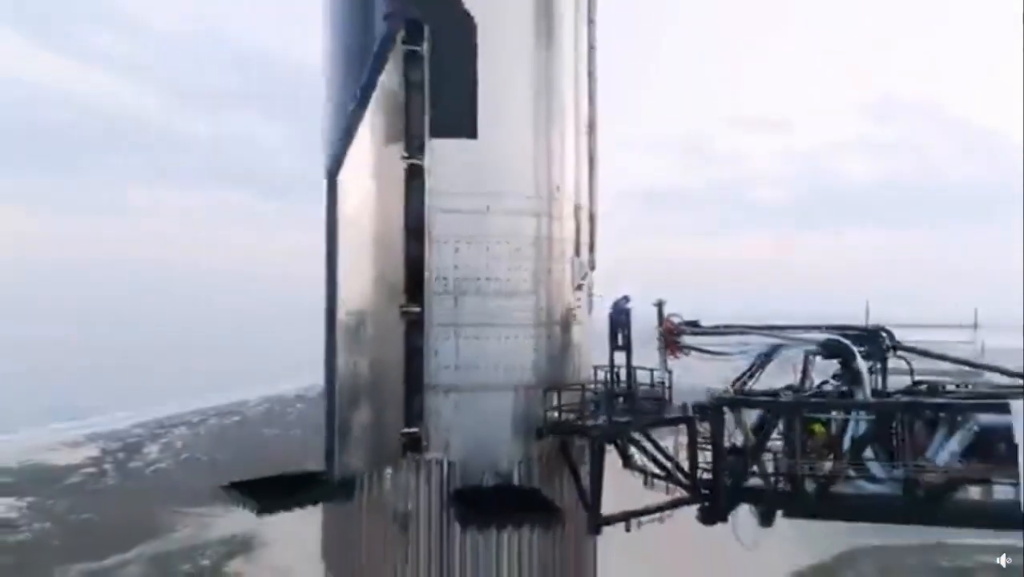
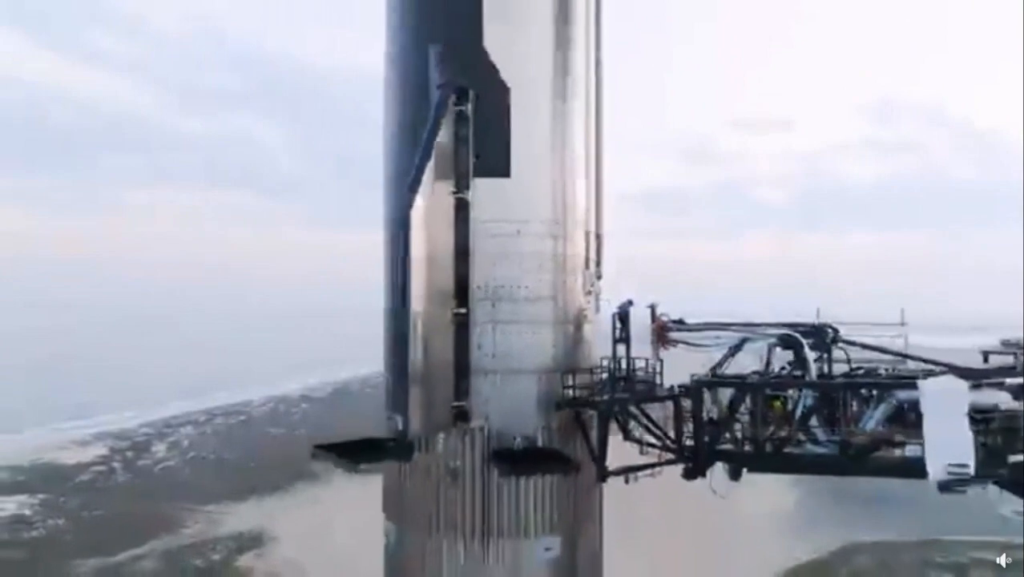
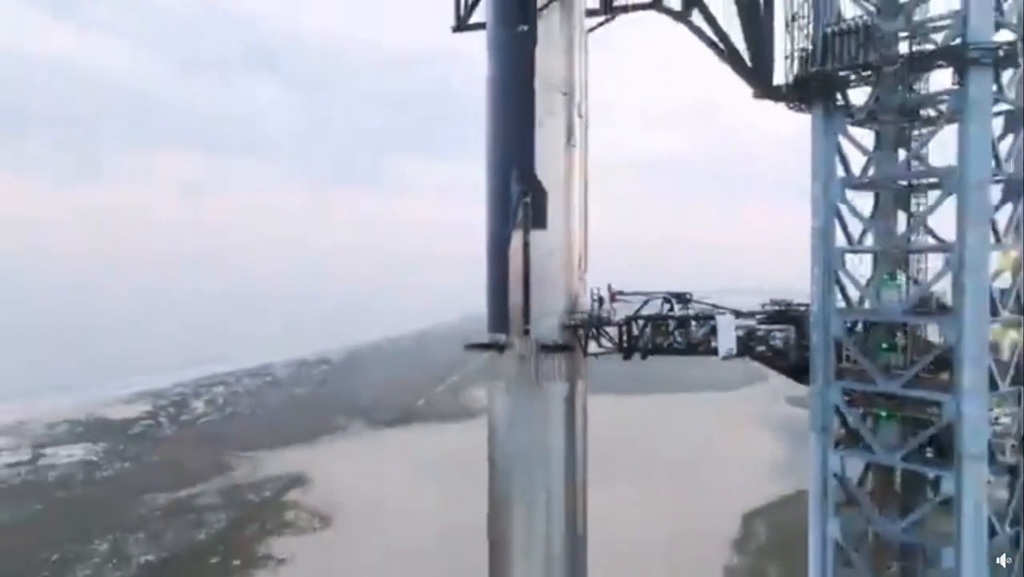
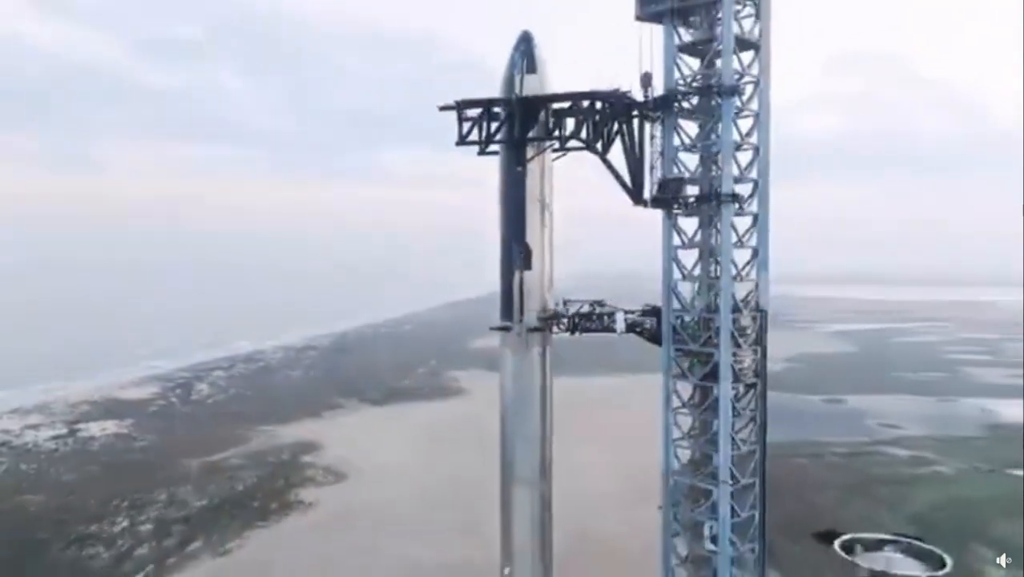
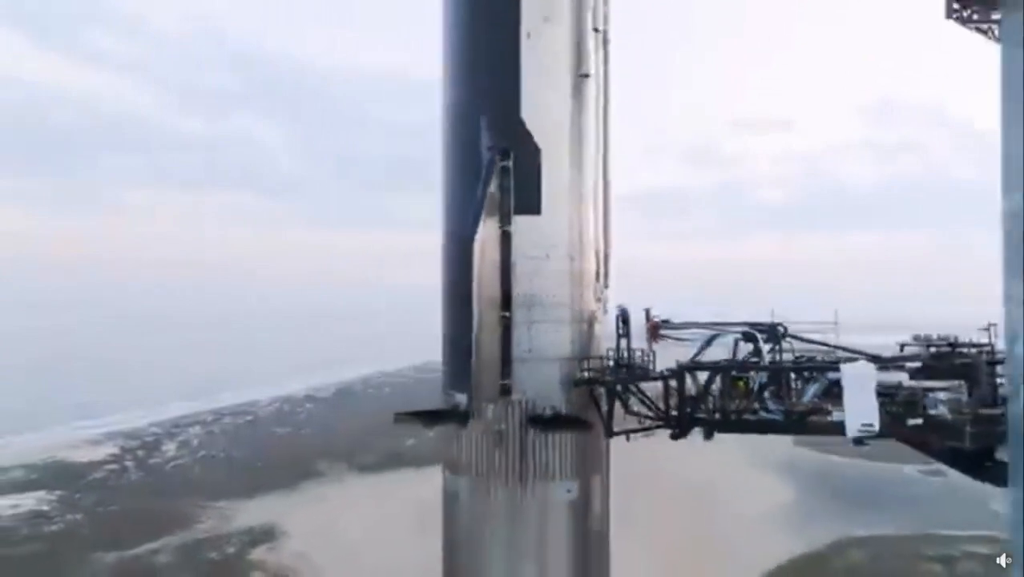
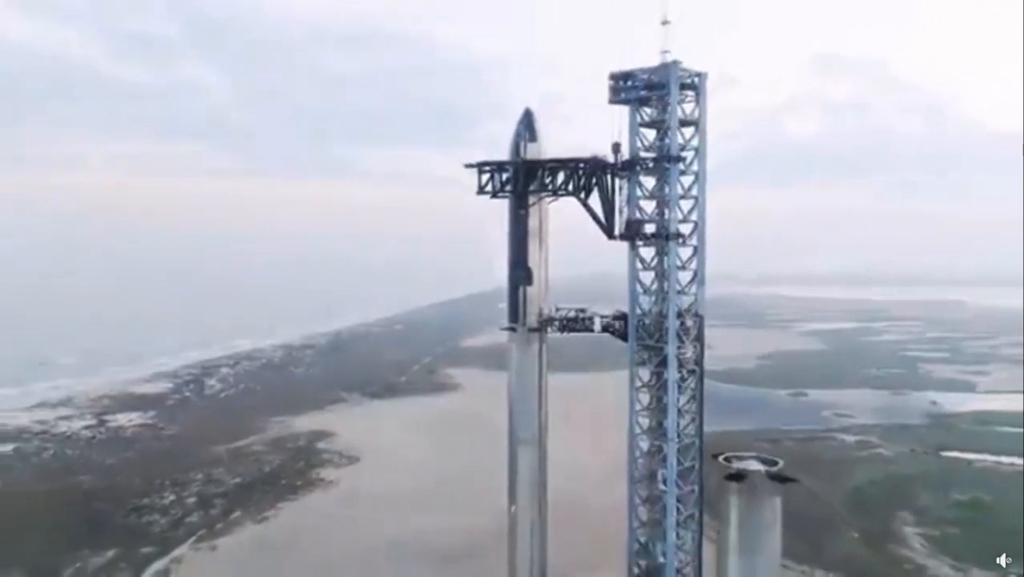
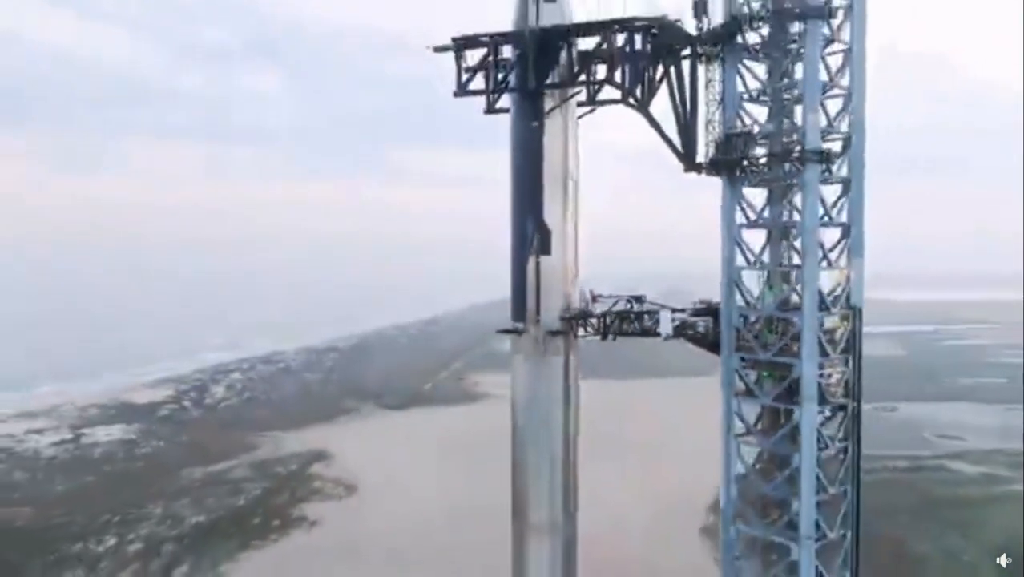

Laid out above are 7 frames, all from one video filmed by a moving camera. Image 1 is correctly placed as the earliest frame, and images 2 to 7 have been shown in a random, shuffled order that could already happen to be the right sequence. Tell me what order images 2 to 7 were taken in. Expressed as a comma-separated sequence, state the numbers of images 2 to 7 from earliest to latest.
2, 5, 3, 7, 4, 6
